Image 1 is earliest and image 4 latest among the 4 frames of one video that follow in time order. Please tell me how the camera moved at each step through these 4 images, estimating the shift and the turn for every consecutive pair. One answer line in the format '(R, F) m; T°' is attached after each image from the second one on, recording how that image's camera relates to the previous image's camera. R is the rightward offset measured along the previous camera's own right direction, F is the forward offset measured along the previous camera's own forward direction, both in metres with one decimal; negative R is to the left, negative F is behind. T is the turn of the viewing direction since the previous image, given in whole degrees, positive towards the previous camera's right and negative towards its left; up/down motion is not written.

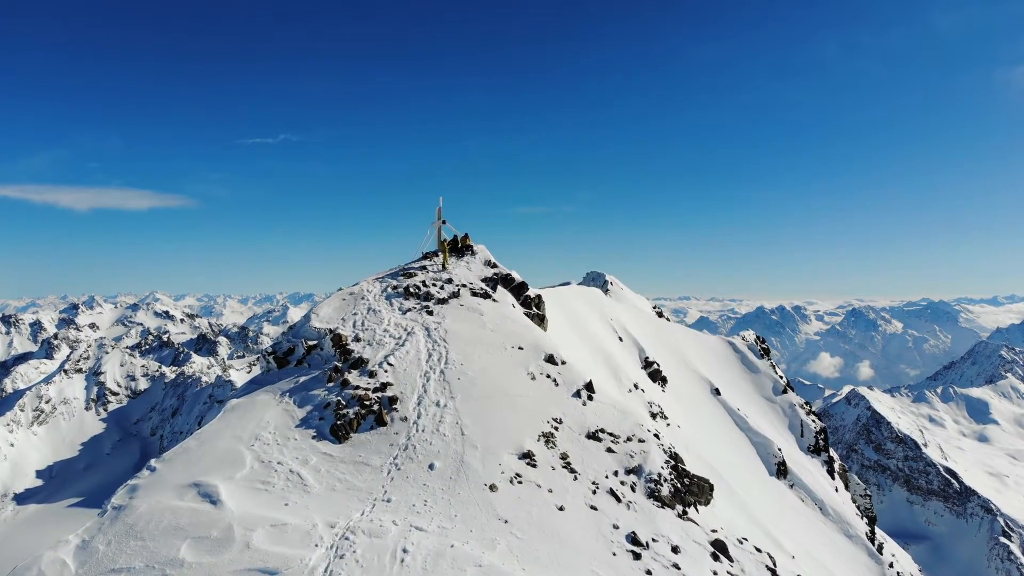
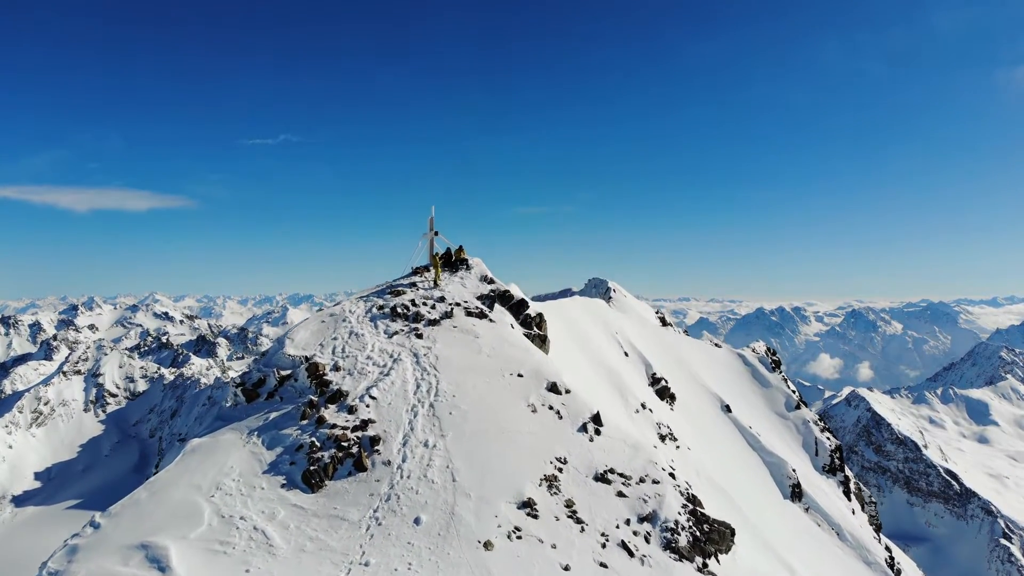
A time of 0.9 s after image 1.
(+0.1, +2.9) m; 0°
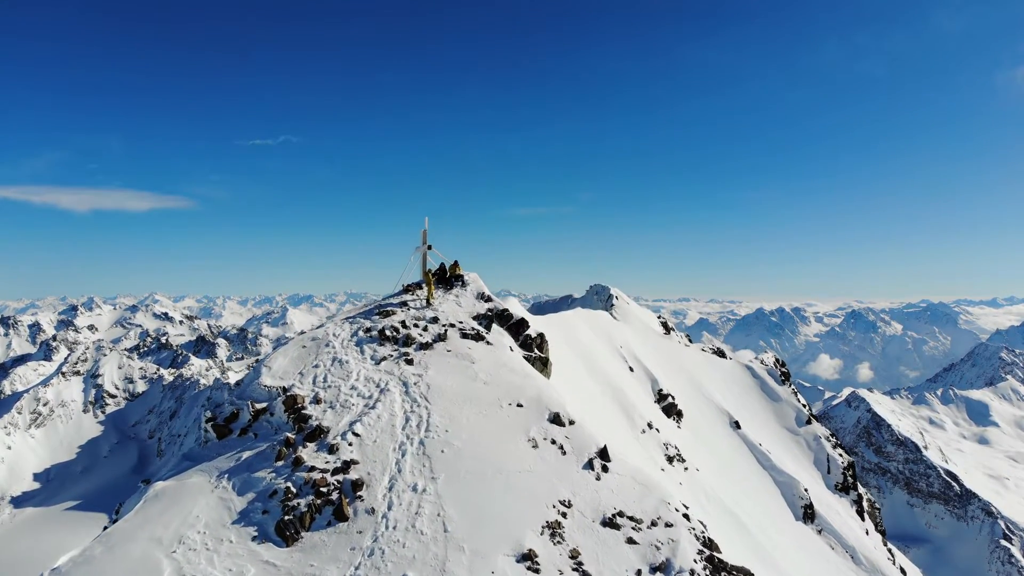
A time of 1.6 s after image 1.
(+0.1, +2.2) m; 0°
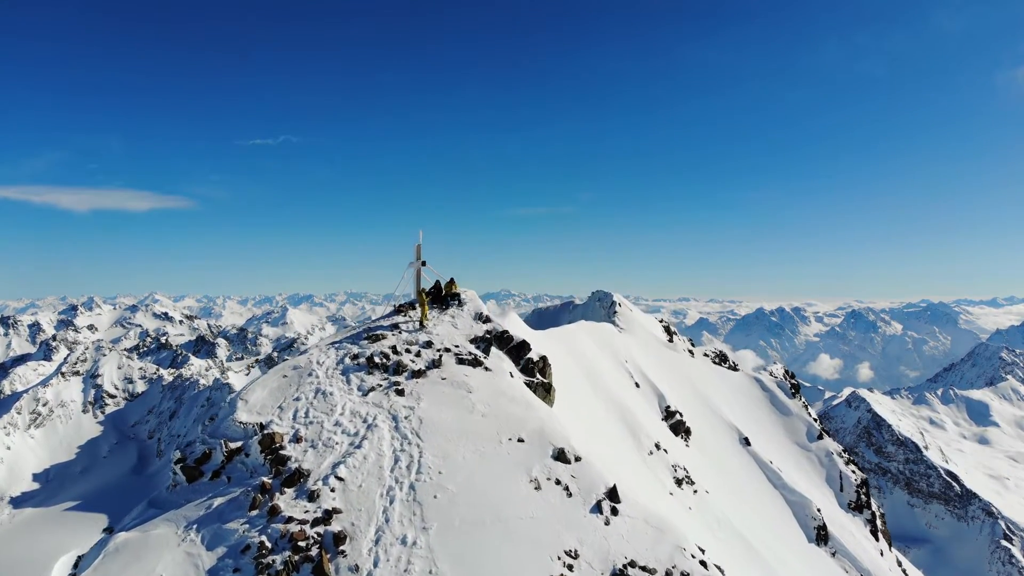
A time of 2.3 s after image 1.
(0.0, +2.0) m; 0°
